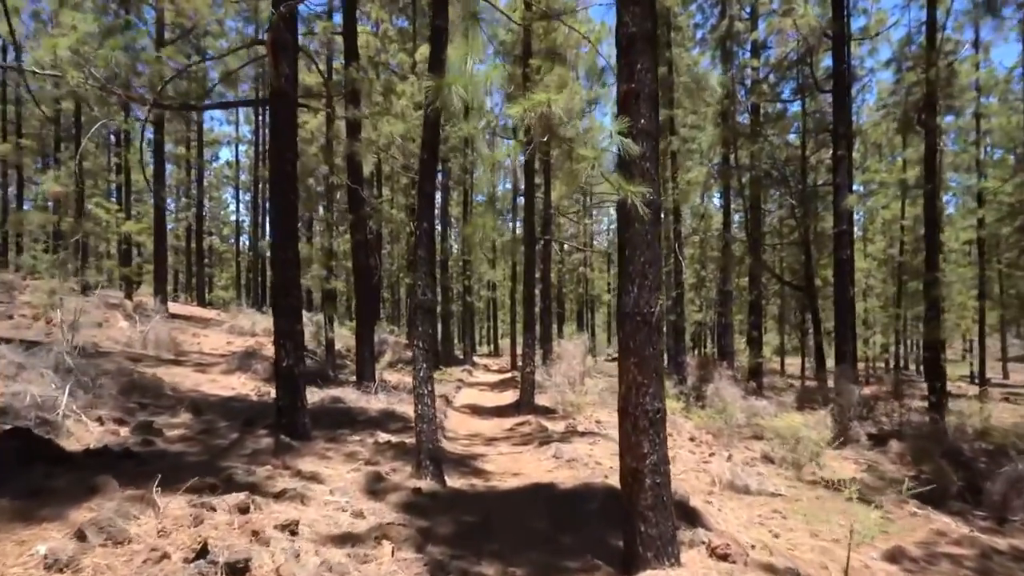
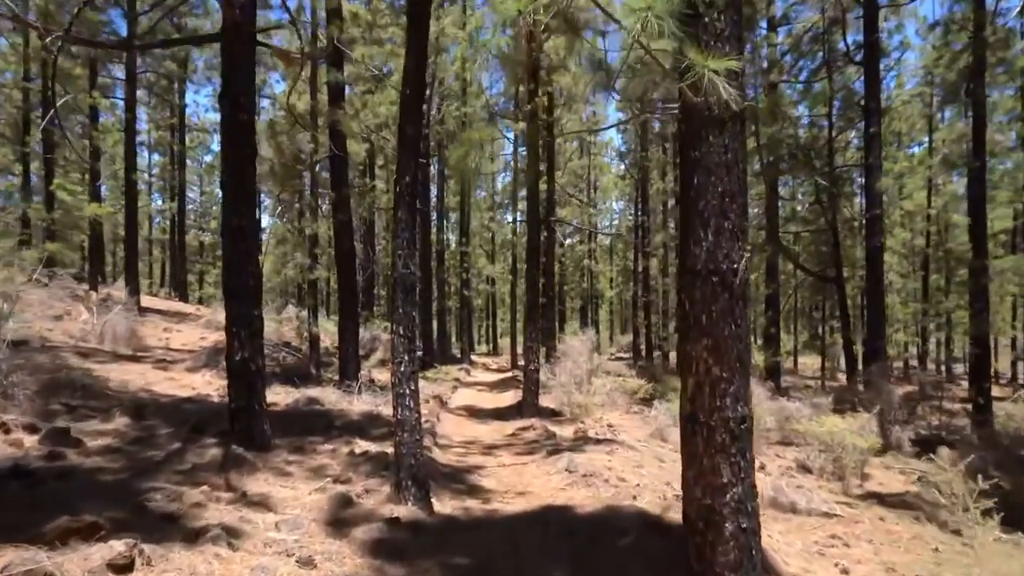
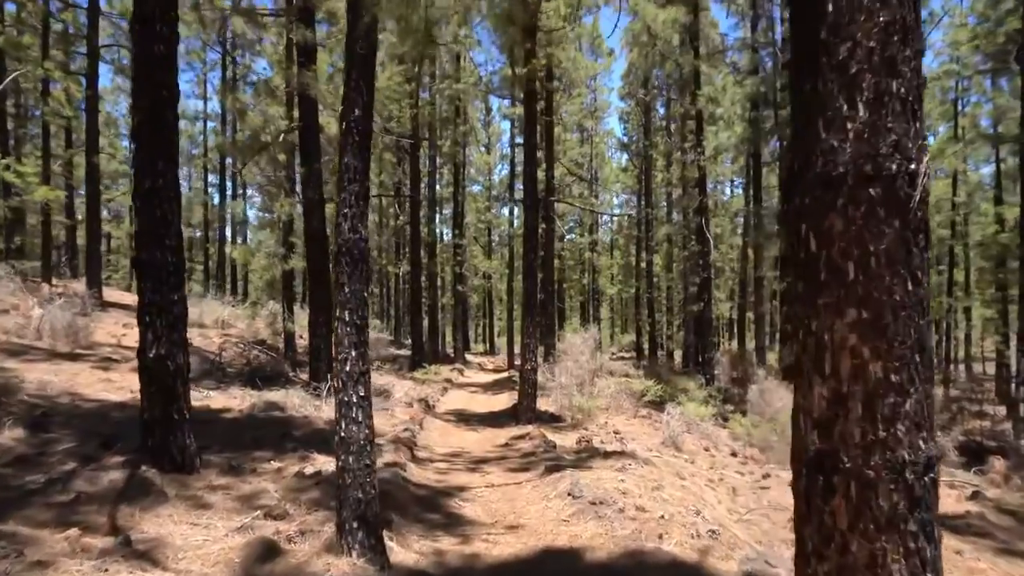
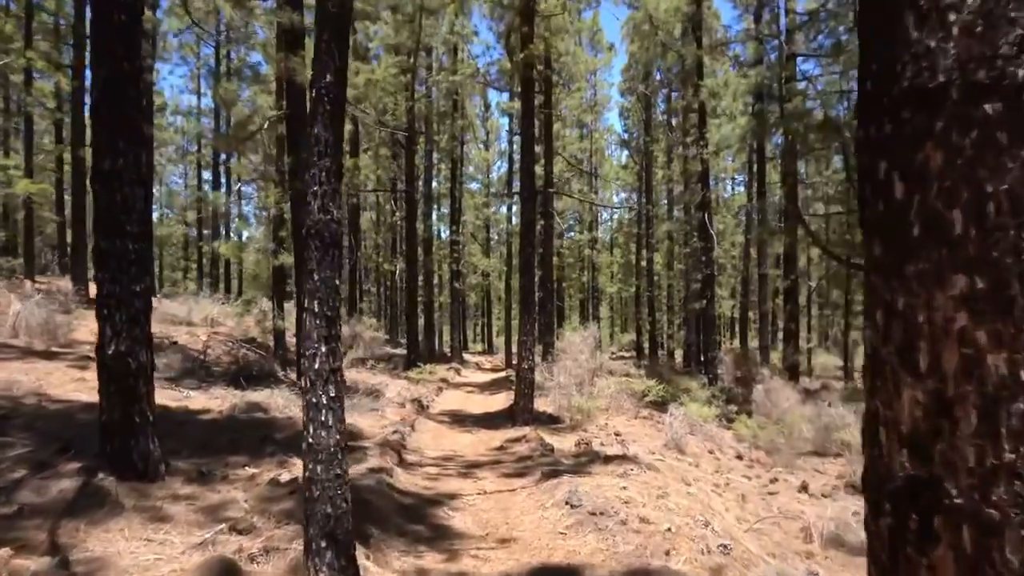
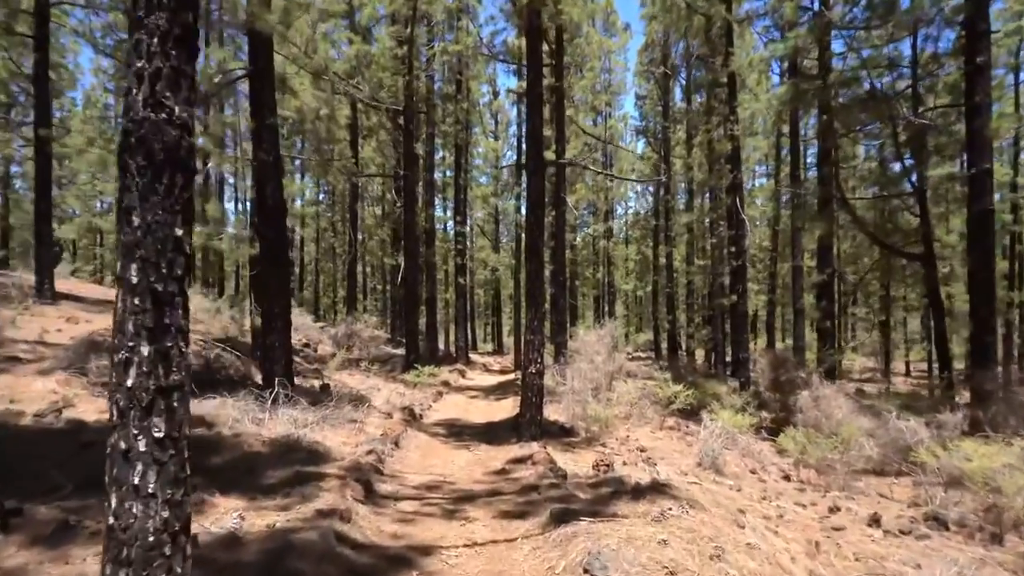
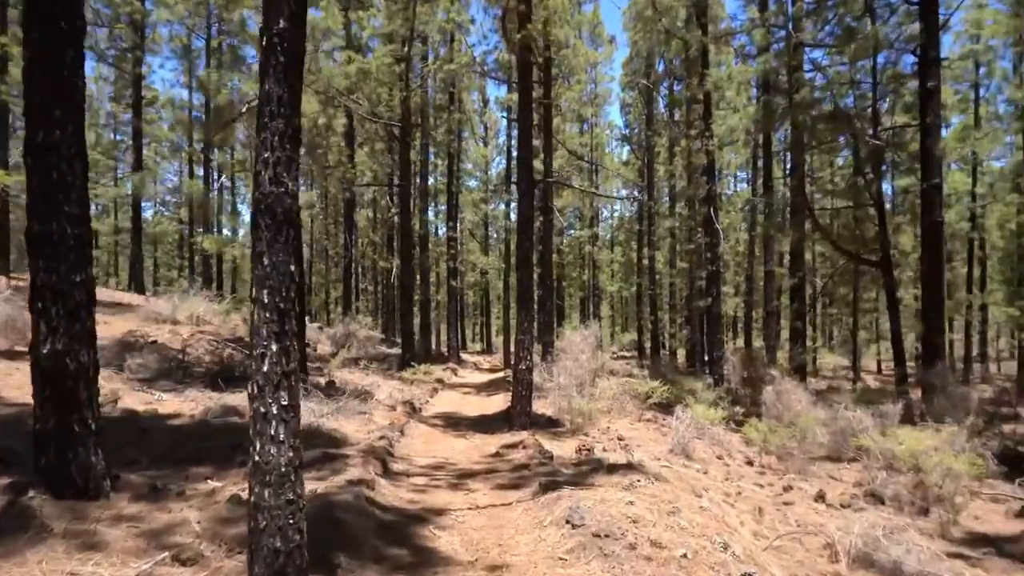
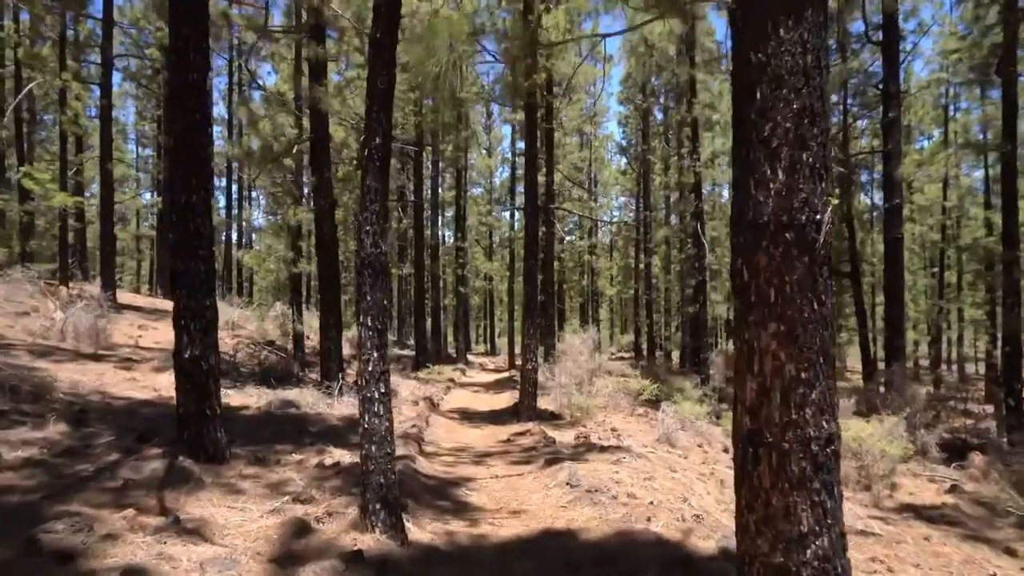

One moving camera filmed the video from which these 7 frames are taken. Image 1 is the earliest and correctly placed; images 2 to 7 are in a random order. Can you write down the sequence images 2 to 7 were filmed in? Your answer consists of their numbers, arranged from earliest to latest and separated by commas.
2, 7, 3, 4, 6, 5
